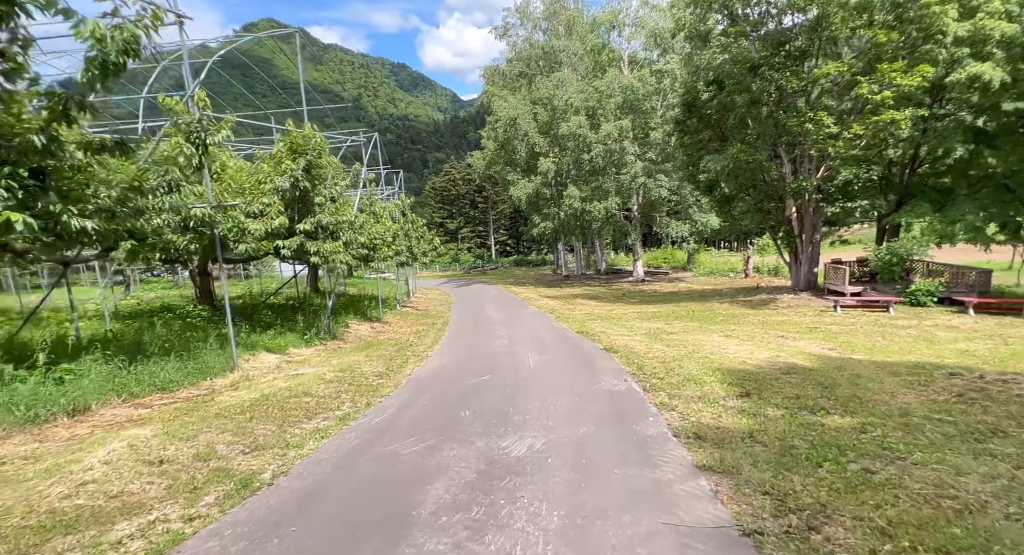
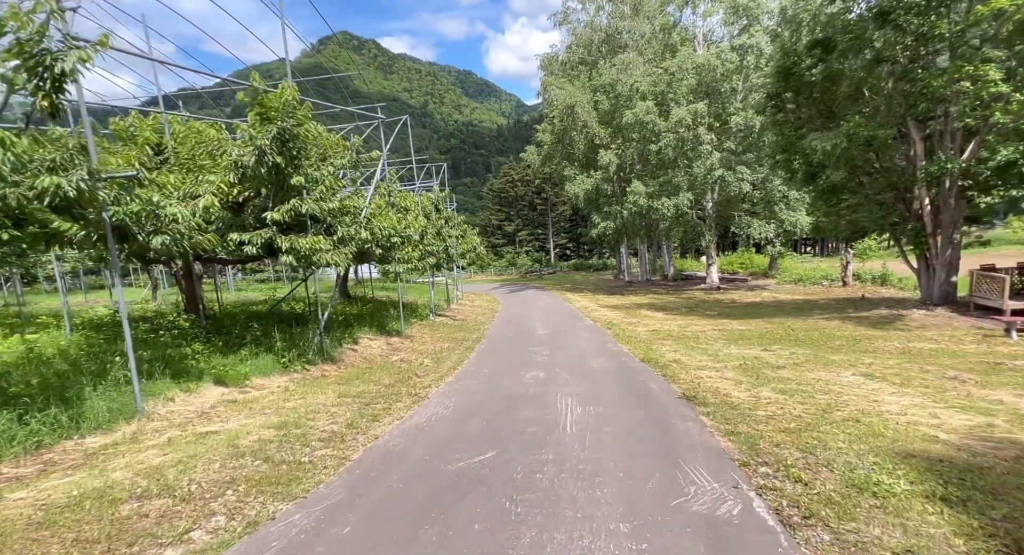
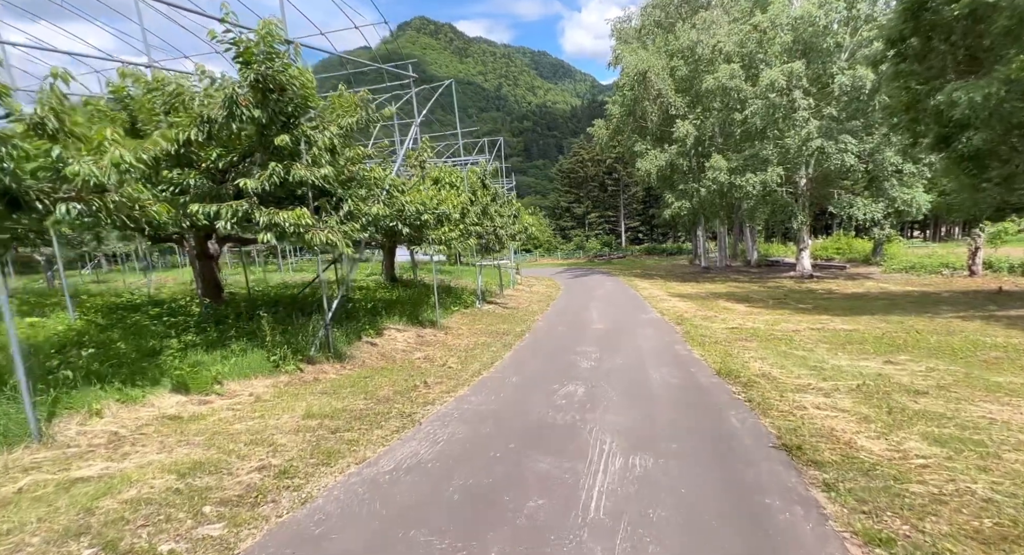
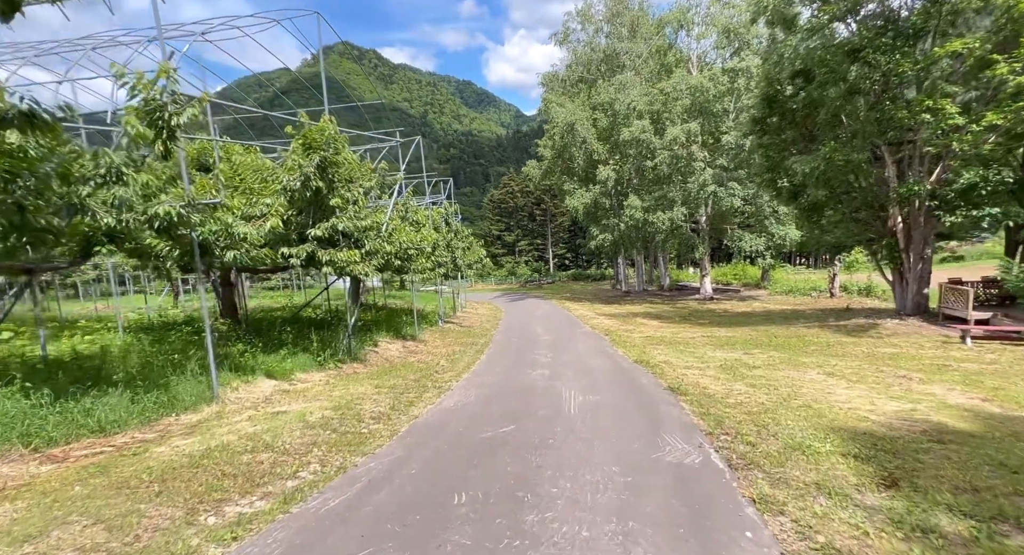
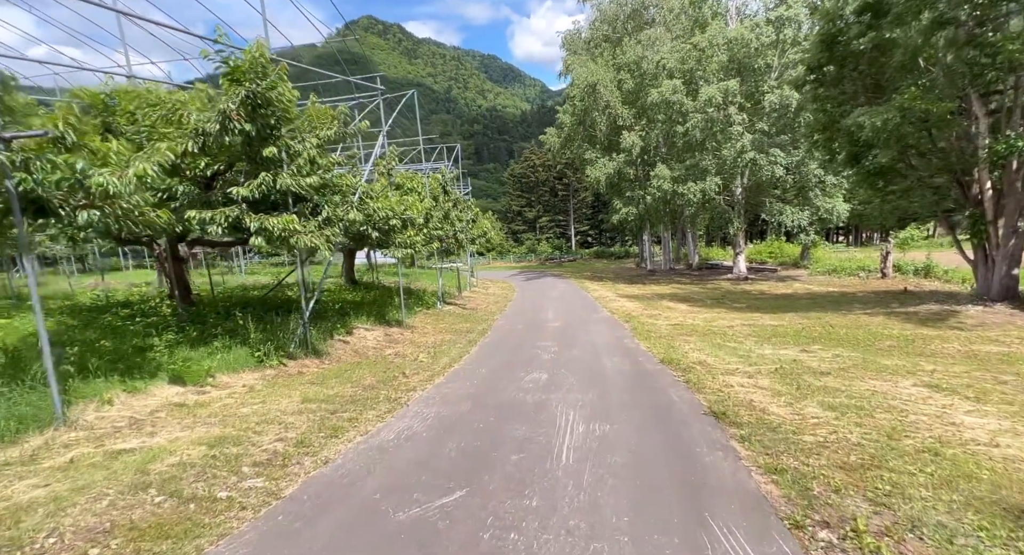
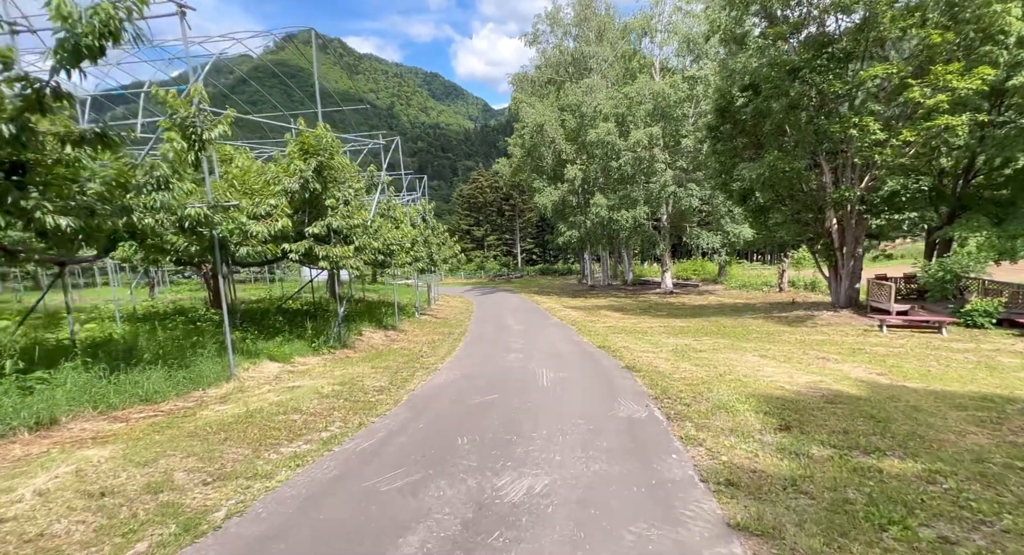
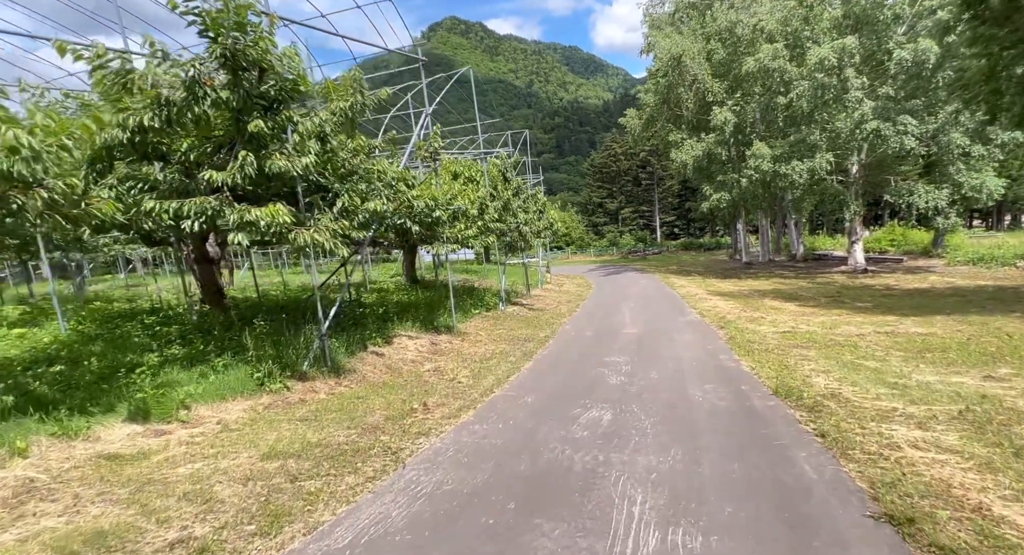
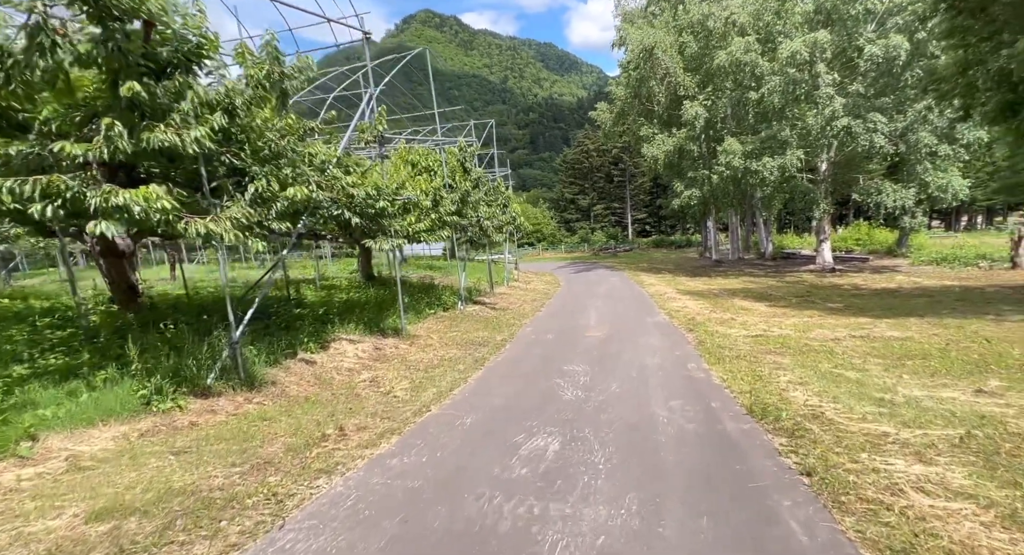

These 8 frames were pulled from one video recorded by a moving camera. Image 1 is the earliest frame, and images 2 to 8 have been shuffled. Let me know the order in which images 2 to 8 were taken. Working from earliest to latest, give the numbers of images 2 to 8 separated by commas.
6, 4, 2, 5, 3, 7, 8
